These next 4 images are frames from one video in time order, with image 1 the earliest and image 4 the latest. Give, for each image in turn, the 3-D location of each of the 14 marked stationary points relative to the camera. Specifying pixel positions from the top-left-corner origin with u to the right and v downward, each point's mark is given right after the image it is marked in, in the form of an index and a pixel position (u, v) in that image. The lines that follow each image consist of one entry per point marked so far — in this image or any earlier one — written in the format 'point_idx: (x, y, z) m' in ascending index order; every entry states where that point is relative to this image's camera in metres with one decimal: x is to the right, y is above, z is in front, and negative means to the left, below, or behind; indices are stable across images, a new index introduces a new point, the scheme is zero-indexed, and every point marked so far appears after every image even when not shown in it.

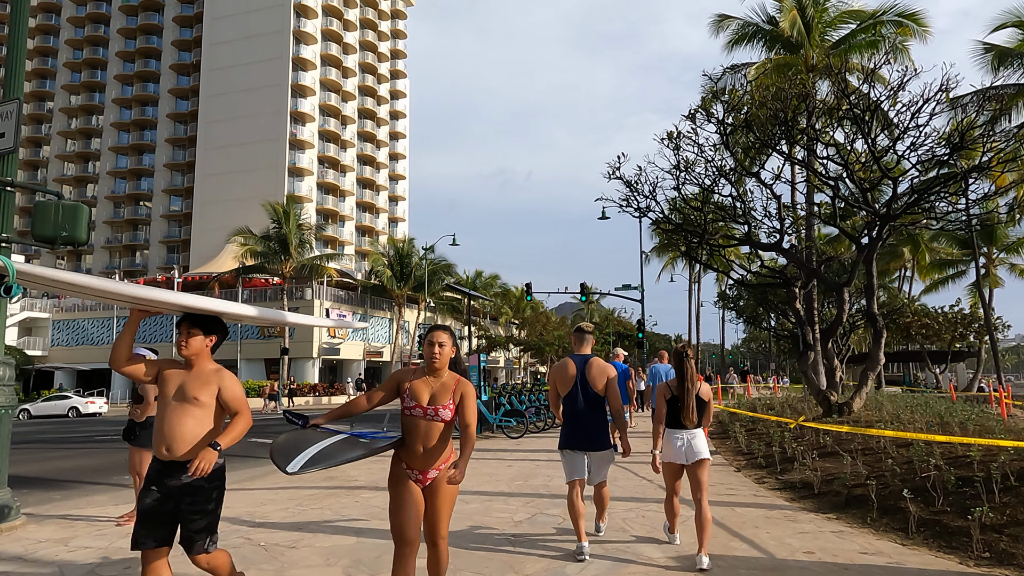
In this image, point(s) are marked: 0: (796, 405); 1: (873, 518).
0: (+7.1, -2.9, +16.5) m
1: (+3.2, -2.1, +6.0) m
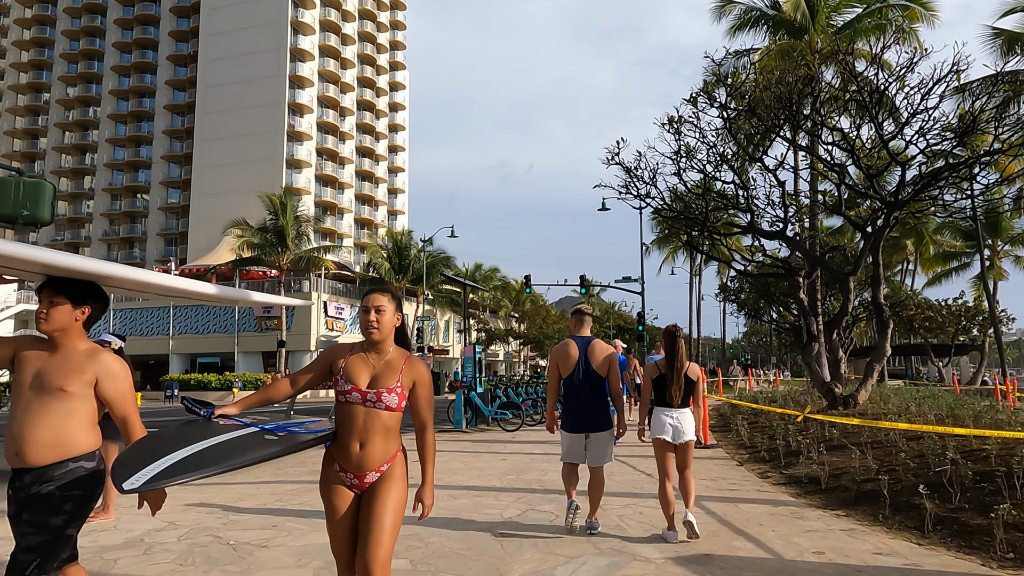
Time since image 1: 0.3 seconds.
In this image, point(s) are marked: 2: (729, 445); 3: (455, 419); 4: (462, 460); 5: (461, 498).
0: (+7.0, -2.6, +16.1) m
1: (+3.2, -1.9, +5.6) m
2: (+3.5, -2.6, +10.8) m
3: (-1.2, -2.8, +14.0) m
4: (-0.7, -2.4, +9.4) m
5: (-0.5, -2.2, +7.0) m
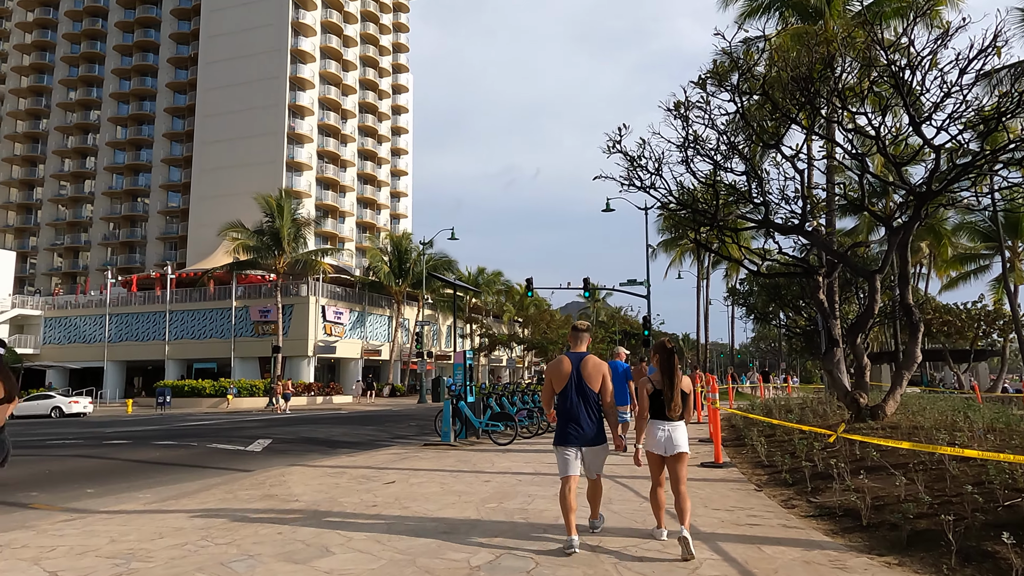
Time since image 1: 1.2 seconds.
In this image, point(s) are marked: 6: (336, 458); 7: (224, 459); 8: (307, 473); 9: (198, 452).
0: (+6.9, -2.7, +14.9) m
1: (+2.9, -1.9, +4.4) m
2: (+3.4, -2.5, +9.6) m
3: (-1.4, -2.8, +12.9) m
4: (-0.9, -2.4, +8.2) m
5: (-0.7, -2.2, +5.8) m
6: (-2.9, -2.8, +10.9) m
7: (-5.1, -3.0, +11.7) m
8: (-2.9, -2.6, +9.5) m
9: (-5.9, -3.1, +12.4) m
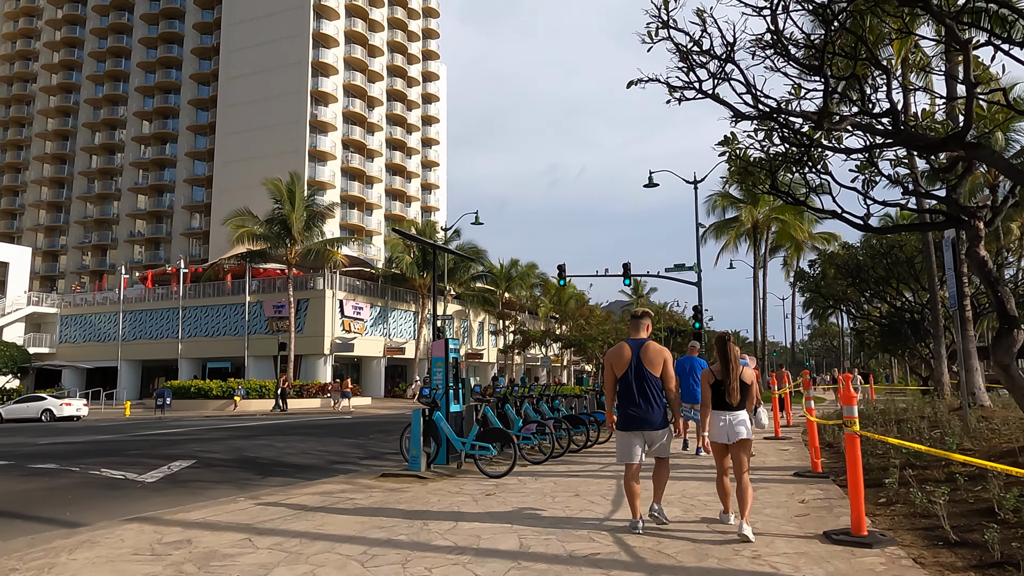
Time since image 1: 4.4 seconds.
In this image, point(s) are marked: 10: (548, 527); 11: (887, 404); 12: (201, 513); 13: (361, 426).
0: (+7.0, -2.0, +10.4) m
1: (+2.4, -1.3, +0.2) m
2: (+3.1, -2.0, +5.4) m
3: (-1.4, -2.2, +8.9) m
4: (-1.2, -1.9, +4.3) m
5: (-1.2, -1.6, +1.9) m
6: (-3.0, -2.3, +7.1) m
7: (-5.2, -2.5, +8.0) m
8: (-3.1, -2.1, +5.6) m
9: (-5.9, -2.6, +8.7) m
10: (+0.3, -2.0, +5.7) m
11: (+9.3, -2.8, +16.3) m
12: (-3.0, -2.2, +6.3) m
13: (-4.2, -3.9, +18.8) m
